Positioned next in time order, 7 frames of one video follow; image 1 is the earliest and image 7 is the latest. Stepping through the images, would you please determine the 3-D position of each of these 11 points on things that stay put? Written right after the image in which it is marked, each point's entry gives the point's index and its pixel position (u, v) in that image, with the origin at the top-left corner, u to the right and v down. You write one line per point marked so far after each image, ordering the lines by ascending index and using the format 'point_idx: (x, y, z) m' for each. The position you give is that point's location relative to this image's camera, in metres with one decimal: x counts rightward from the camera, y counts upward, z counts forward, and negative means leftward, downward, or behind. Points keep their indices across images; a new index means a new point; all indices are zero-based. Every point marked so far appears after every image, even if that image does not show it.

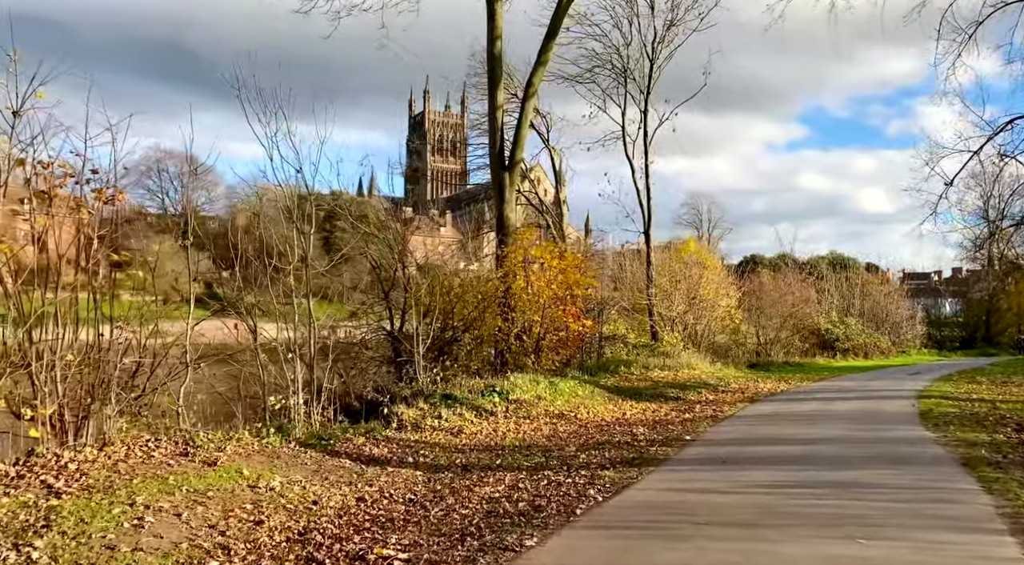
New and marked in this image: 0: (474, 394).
0: (-0.5, -2.0, +18.1) m
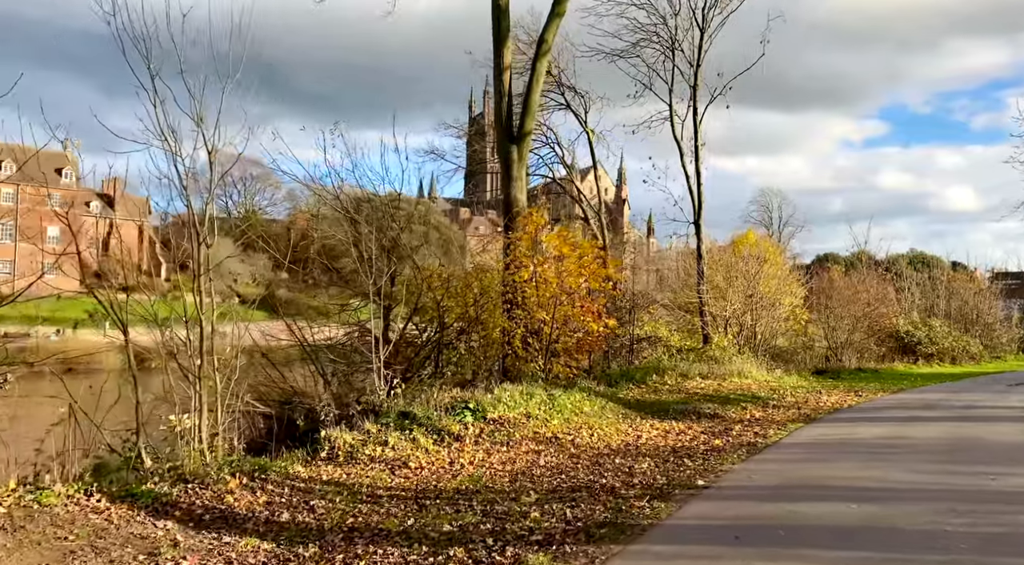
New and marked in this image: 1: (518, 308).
0: (-0.9, -1.8, +13.8) m
1: (+0.2, -0.5, +17.9) m
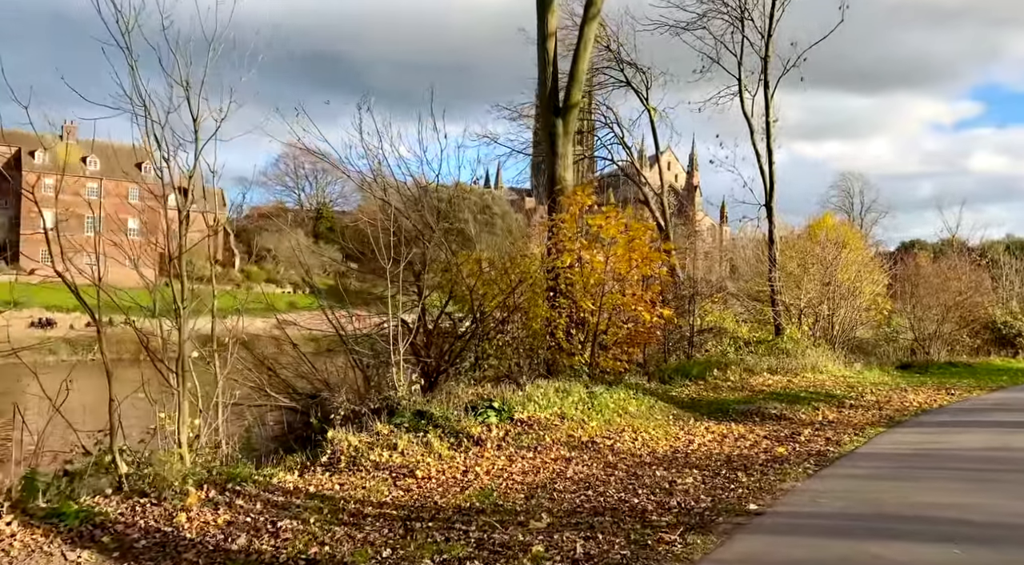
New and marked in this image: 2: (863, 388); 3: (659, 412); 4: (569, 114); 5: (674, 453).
0: (-0.6, -1.5, +12.0) m
1: (+0.8, -0.2, +16.1) m
2: (+6.8, -2.0, +19.4) m
3: (+2.0, -1.8, +13.7) m
4: (+1.0, +3.0, +18.3) m
5: (+1.9, -2.0, +11.6) m
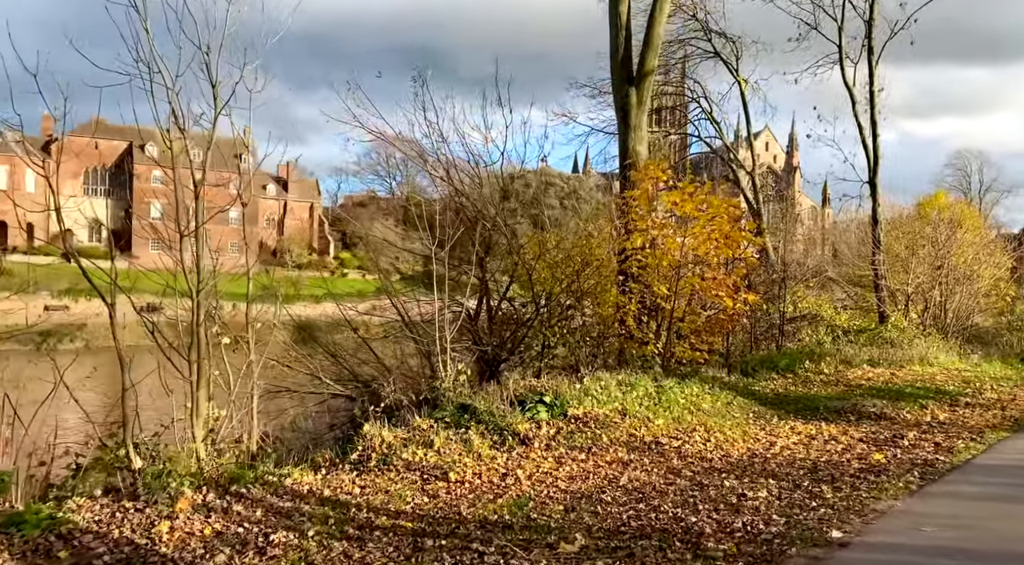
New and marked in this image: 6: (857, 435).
0: (-0.1, -1.3, +10.6) m
1: (+1.7, +0.1, +14.5) m
2: (+8.0, -1.7, +17.2) m
3: (+2.7, -1.5, +12.1) m
4: (+2.1, +3.3, +16.7) m
5: (+2.4, -1.7, +10.0) m
6: (+3.9, -1.7, +11.3) m
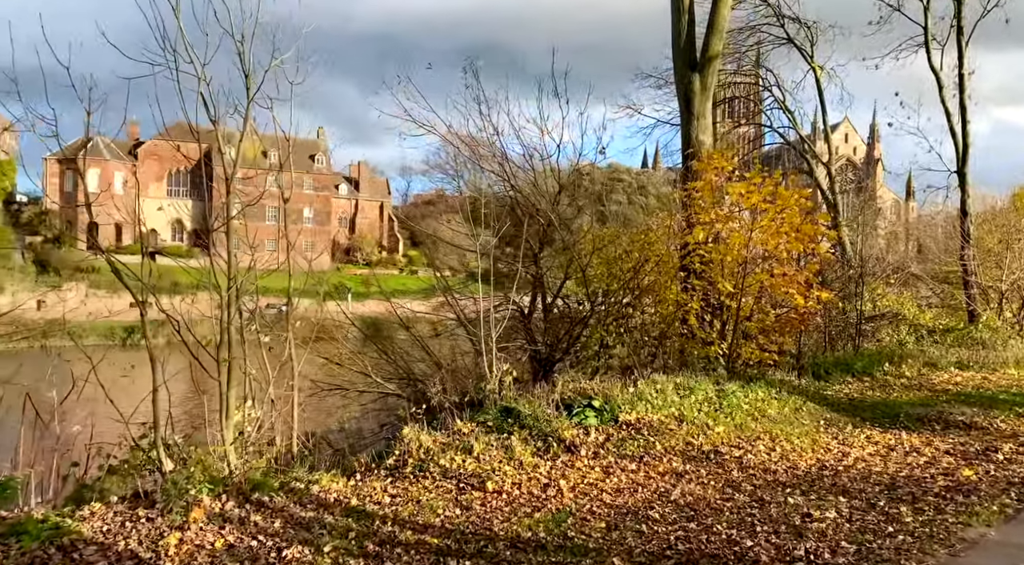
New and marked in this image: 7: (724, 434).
0: (+0.4, -1.3, +9.9) m
1: (+2.5, +0.1, +13.6) m
2: (+8.9, -1.7, +15.8) m
3: (+3.3, -1.5, +11.1) m
4: (+3.1, +3.4, +15.7) m
5: (+2.8, -1.7, +9.0) m
6: (+4.4, -1.7, +10.3) m
7: (+2.1, -1.5, +9.8) m
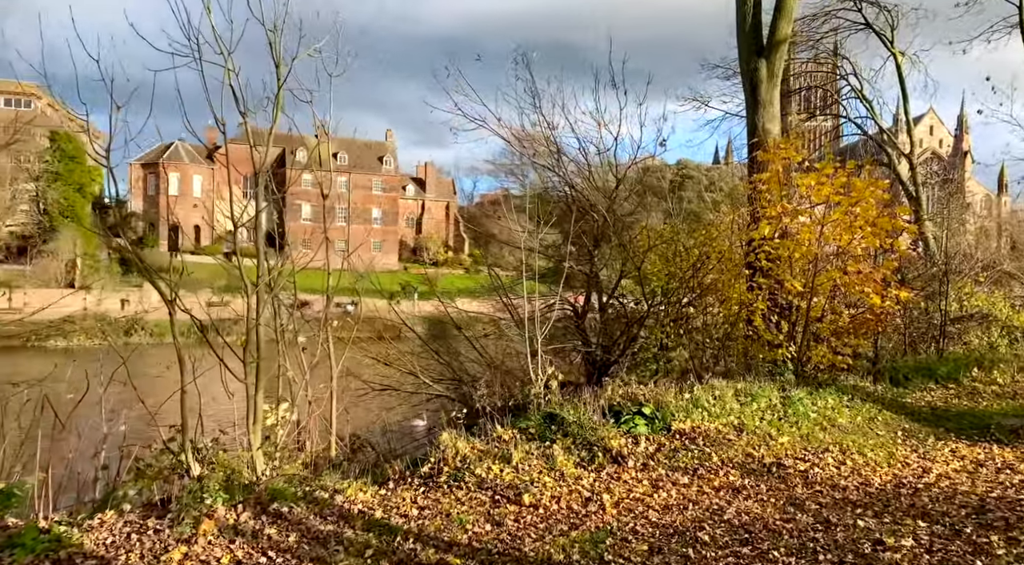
0: (+0.8, -1.2, +9.1) m
1: (+3.2, +0.1, +12.6) m
2: (+9.8, -1.7, +14.4) m
3: (+3.8, -1.4, +10.1) m
4: (+3.9, +3.4, +14.8) m
5: (+3.1, -1.6, +8.1) m
6: (+4.8, -1.6, +9.2) m
7: (+2.4, -1.4, +8.9) m
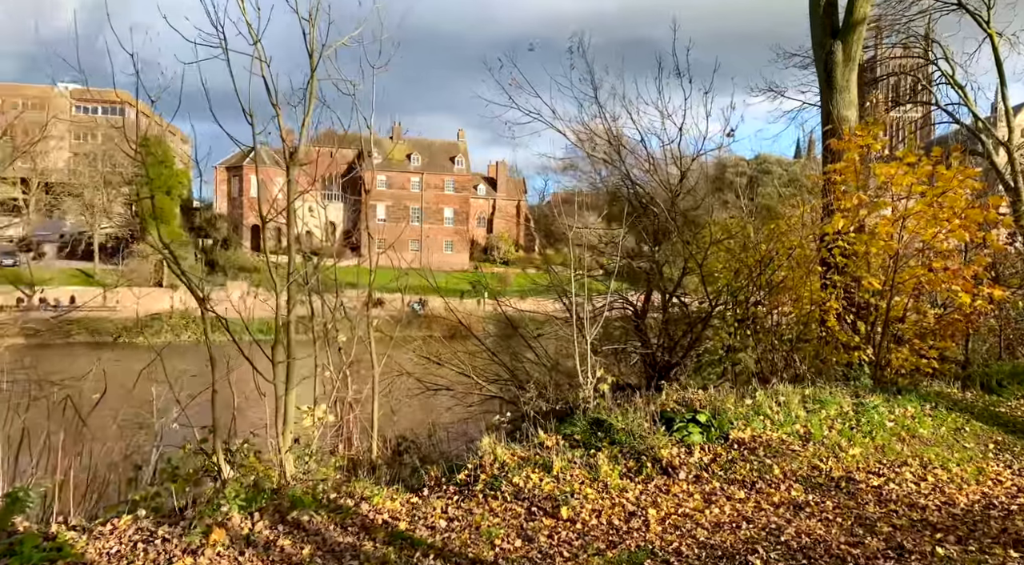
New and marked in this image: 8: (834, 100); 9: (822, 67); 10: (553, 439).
0: (+1.2, -1.2, +8.4) m
1: (+3.8, +0.2, +11.7) m
2: (+10.6, -1.6, +12.9) m
3: (+4.2, -1.4, +9.1) m
4: (+4.7, +3.4, +13.7) m
5: (+3.4, -1.6, +7.2) m
6: (+5.1, -1.6, +8.1) m
7: (+2.8, -1.4, +8.0) m
8: (+4.5, +2.5, +13.7) m
9: (+4.4, +3.0, +14.1) m
10: (+0.3, -1.3, +8.5) m
